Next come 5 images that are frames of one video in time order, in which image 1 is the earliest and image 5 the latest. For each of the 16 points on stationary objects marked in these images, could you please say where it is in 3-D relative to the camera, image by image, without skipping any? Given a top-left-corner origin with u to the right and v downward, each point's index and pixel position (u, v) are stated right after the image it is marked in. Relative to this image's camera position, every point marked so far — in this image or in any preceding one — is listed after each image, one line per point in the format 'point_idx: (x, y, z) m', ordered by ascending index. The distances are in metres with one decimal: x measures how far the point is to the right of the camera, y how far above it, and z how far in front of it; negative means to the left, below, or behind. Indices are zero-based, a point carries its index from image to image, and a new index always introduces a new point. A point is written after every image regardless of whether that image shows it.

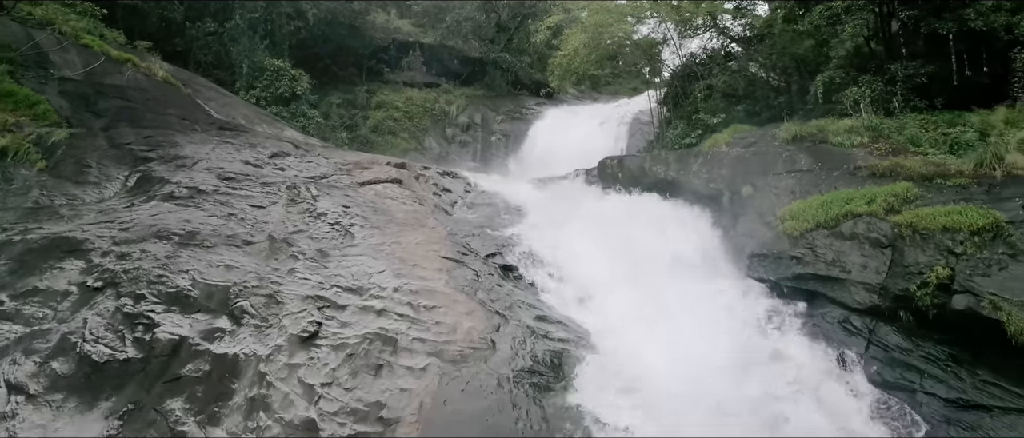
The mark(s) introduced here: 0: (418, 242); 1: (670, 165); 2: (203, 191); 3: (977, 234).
0: (-0.9, -0.2, +6.1) m
1: (+2.0, +0.7, +8.1) m
2: (-3.4, +0.3, +6.9) m
3: (+3.2, -0.1, +4.5) m
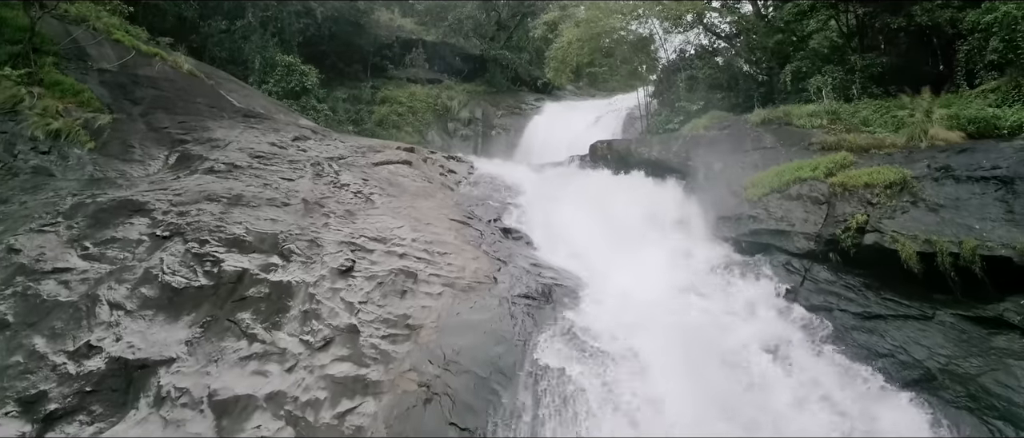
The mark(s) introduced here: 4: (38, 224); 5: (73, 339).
0: (-0.9, +0.1, +7.0) m
1: (+2.0, +1.0, +9.0) m
2: (-3.4, +0.7, +7.8) m
3: (+3.2, +0.3, +5.4) m
4: (-4.3, 0.0, +5.8) m
5: (-2.9, -0.8, +4.2) m
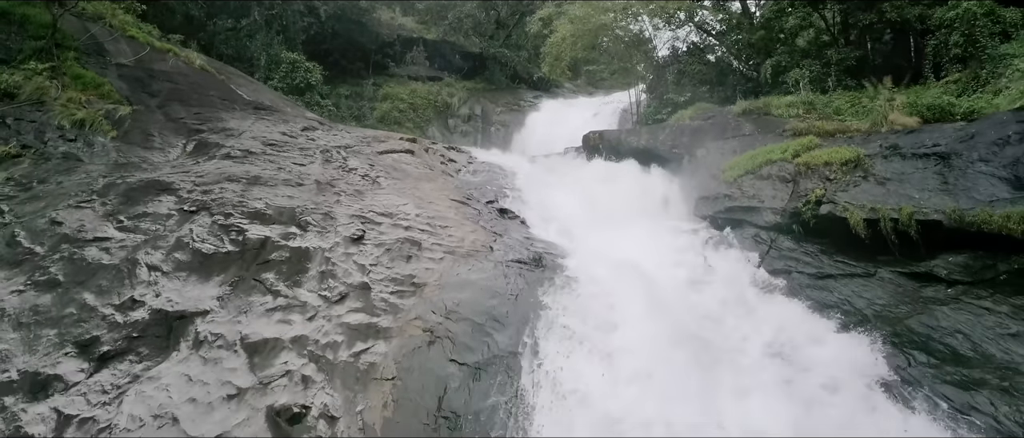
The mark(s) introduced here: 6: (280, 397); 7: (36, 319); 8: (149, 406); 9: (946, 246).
0: (-1.0, +0.4, +7.6) m
1: (+2.0, +1.3, +9.6) m
2: (-3.4, +0.9, +8.4) m
3: (+3.2, +0.5, +6.0) m
4: (-4.4, +0.2, +6.4) m
5: (-3.0, -0.6, +4.8) m
6: (-1.4, -1.1, +3.9) m
7: (-3.4, -0.7, +4.6) m
8: (-2.2, -1.1, +3.8) m
9: (+3.5, -0.2, +5.2) m
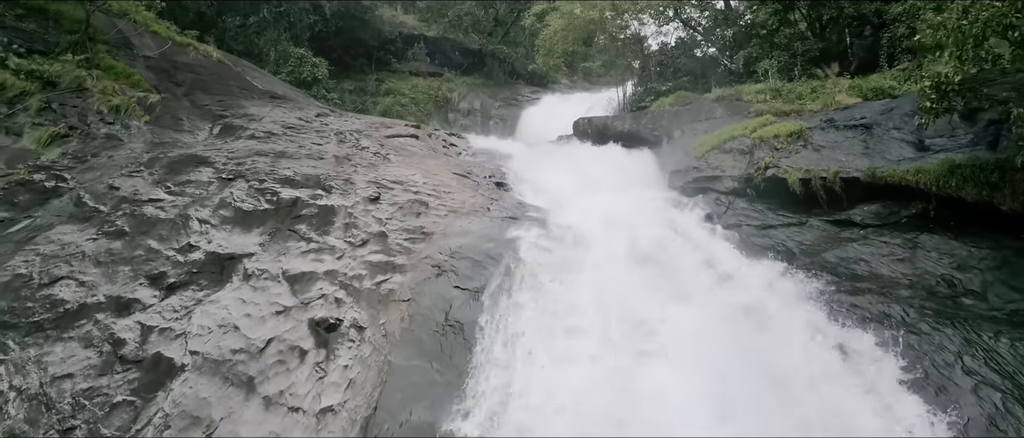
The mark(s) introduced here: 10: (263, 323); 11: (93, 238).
0: (-1.0, +0.7, +8.6) m
1: (+1.9, +1.7, +10.5) m
2: (-3.5, +1.3, +9.3) m
3: (+3.1, +0.9, +7.0) m
4: (-4.4, +0.6, +7.3) m
5: (-3.0, -0.2, +5.8) m
6: (-1.5, -0.7, +4.8) m
7: (-3.5, -0.3, +5.5) m
8: (-2.2, -0.8, +4.7) m
9: (+3.4, +0.2, +6.2) m
10: (-1.8, -0.8, +4.7) m
11: (-3.8, -0.2, +5.8) m
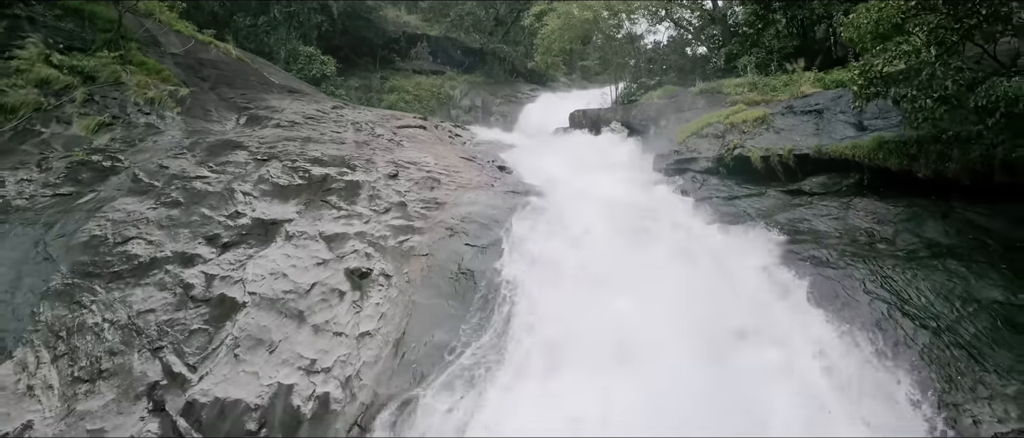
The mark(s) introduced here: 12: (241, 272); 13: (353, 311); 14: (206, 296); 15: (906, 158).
0: (-1.0, +1.0, +9.5) m
1: (+1.9, +2.0, +11.5) m
2: (-3.5, +1.6, +10.3) m
3: (+3.1, +1.2, +7.9) m
4: (-4.4, +0.9, +8.3) m
5: (-3.0, +0.1, +6.7) m
6: (-1.5, -0.4, +5.8) m
7: (-3.5, 0.0, +6.5) m
8: (-2.2, -0.4, +5.7) m
9: (+3.4, +0.5, +7.1) m
10: (-1.8, -0.5, +5.6) m
11: (-3.8, +0.1, +6.7) m
12: (-2.4, -0.5, +5.7) m
13: (-1.3, -0.8, +5.3) m
14: (-2.6, -0.7, +5.4) m
15: (+4.0, +0.6, +6.4) m
